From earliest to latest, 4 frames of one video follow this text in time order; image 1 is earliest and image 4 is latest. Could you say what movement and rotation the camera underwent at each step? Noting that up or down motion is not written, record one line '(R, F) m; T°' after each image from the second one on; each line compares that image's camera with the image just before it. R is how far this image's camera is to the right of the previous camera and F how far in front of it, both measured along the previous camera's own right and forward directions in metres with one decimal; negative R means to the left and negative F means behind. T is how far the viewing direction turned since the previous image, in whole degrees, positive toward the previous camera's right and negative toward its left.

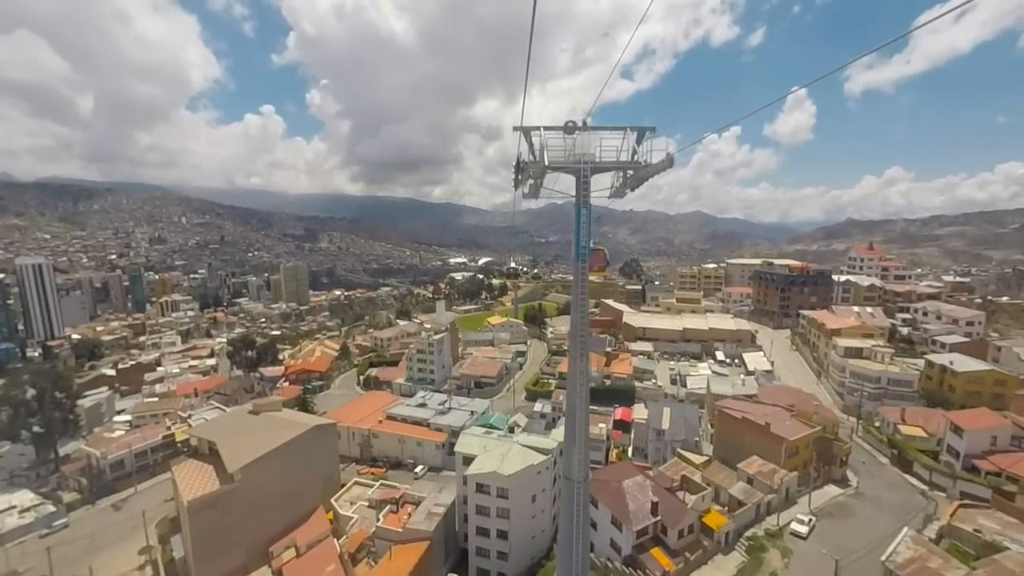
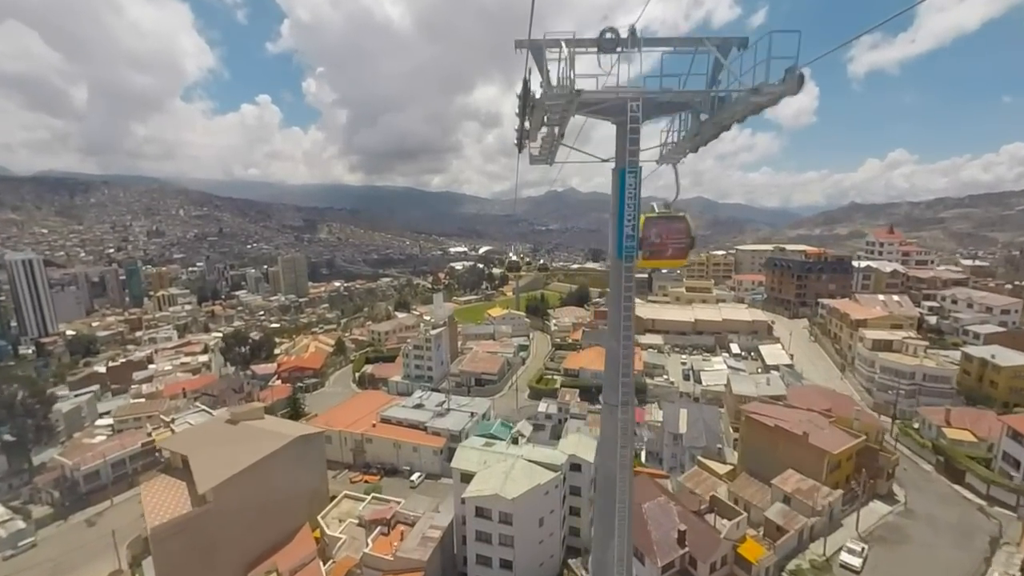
(0.0, +1.7) m; 0°
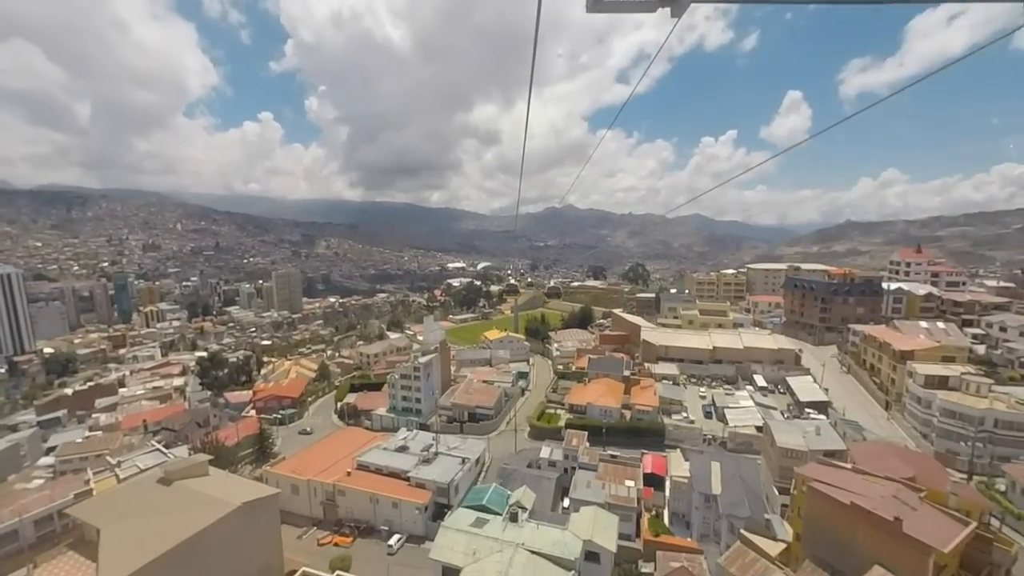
(0.0, +2.7) m; 0°
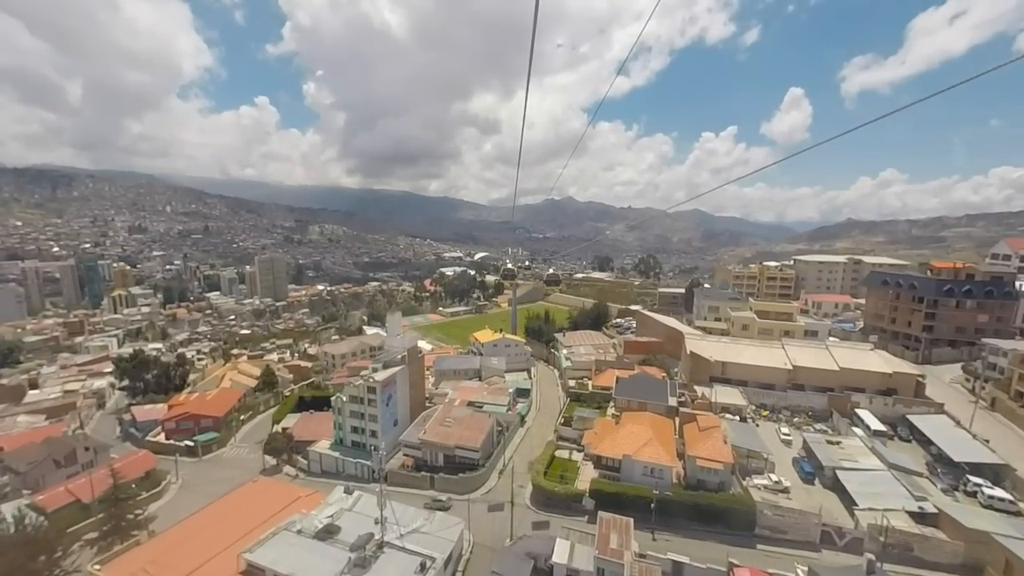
(-0.1, +7.7) m; 0°
